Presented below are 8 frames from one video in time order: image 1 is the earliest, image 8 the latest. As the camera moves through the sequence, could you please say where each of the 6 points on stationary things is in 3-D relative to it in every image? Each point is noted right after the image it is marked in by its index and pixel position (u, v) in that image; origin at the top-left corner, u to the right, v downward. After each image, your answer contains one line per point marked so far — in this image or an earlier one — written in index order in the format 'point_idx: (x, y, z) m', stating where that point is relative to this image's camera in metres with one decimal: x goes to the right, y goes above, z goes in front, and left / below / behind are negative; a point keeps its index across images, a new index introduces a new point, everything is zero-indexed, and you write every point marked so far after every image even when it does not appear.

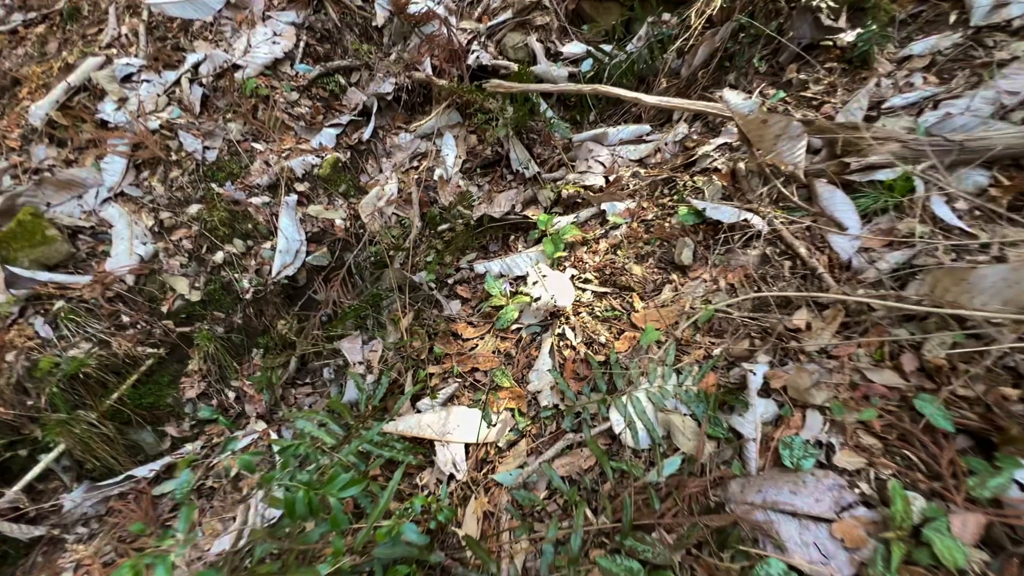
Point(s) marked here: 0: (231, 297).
0: (-2.3, -0.1, +3.6) m
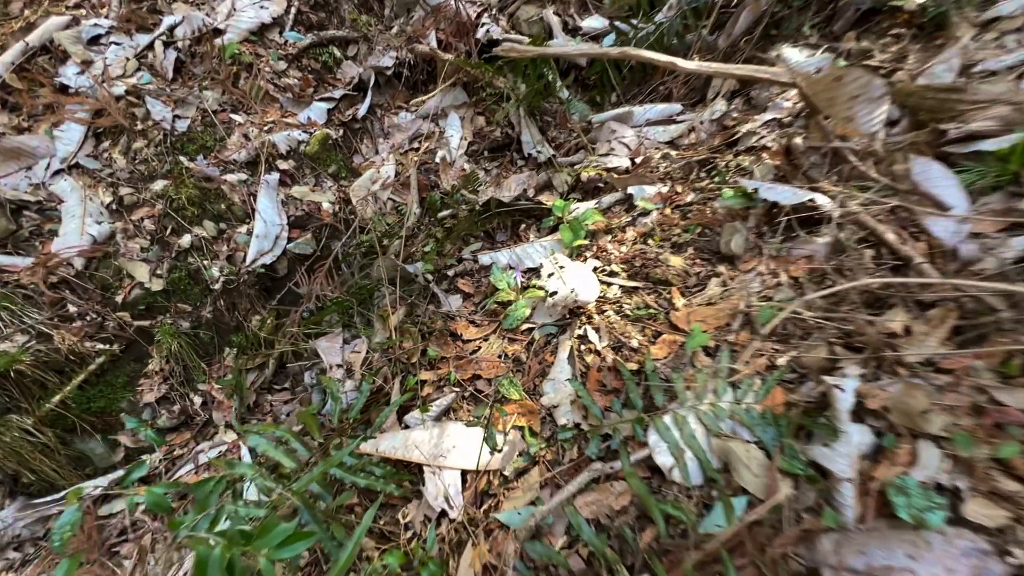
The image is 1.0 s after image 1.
0: (-2.2, 0.0, +3.1) m
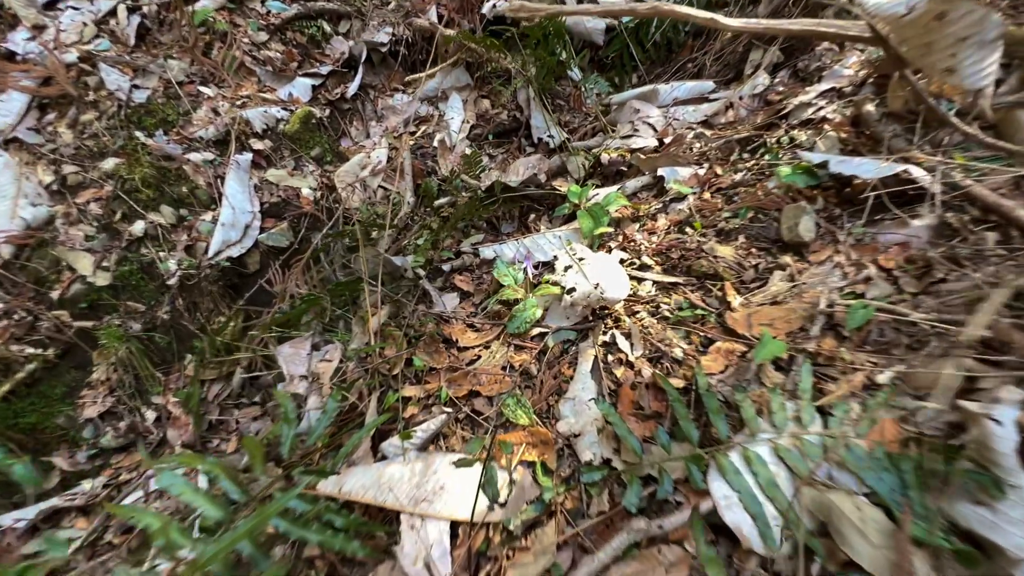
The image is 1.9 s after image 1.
0: (-2.2, 0.0, +2.6) m
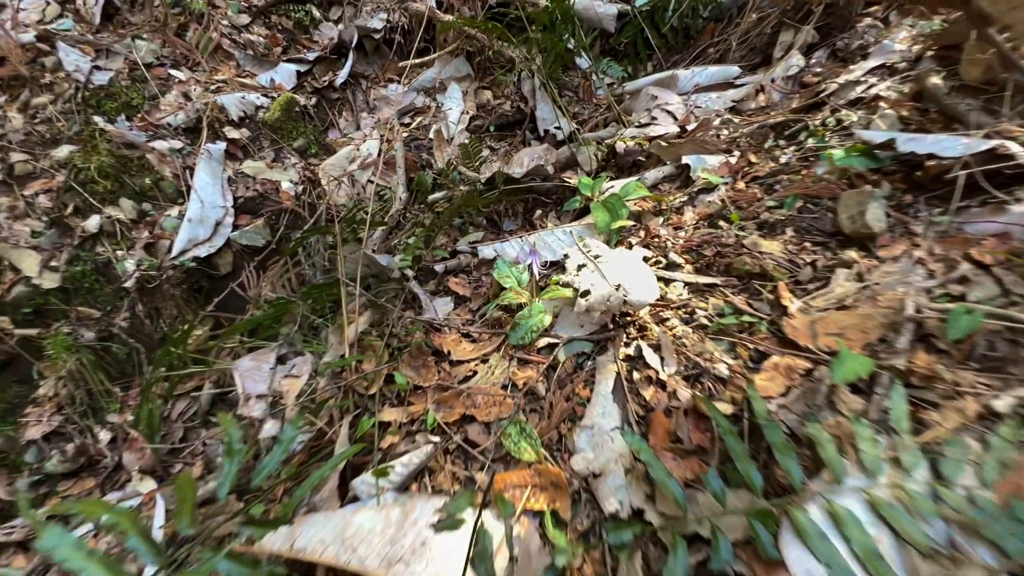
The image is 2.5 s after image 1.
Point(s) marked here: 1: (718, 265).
0: (-2.1, 0.0, +2.3) m
1: (+0.8, +0.1, +1.7) m
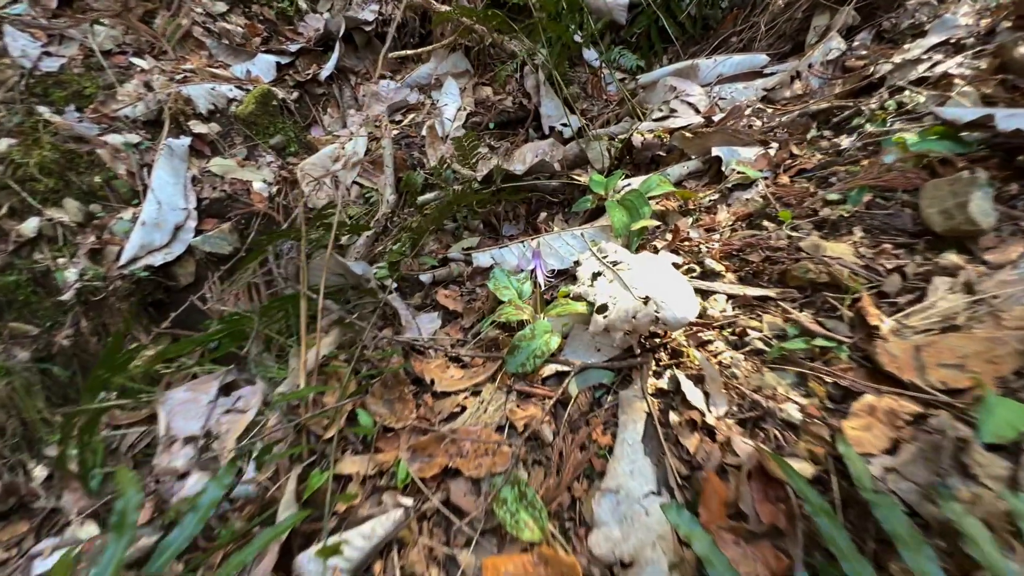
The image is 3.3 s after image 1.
0: (-2.1, 0.0, +2.0) m
1: (+0.8, 0.0, +1.3) m
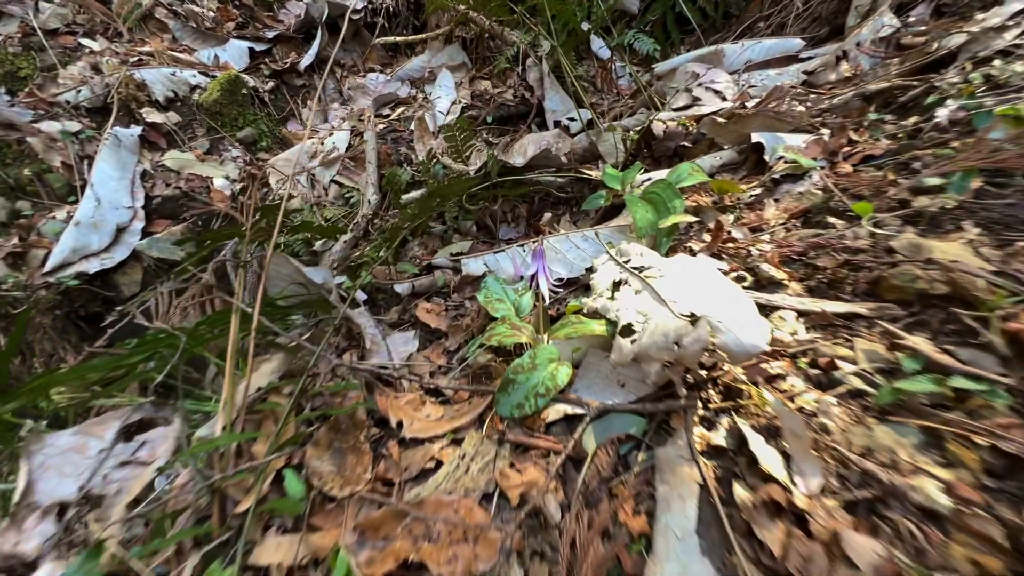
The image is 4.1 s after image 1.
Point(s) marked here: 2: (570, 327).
0: (-2.1, -0.1, +1.7) m
1: (+0.8, 0.0, +1.0) m
2: (+0.1, -0.1, +1.0) m
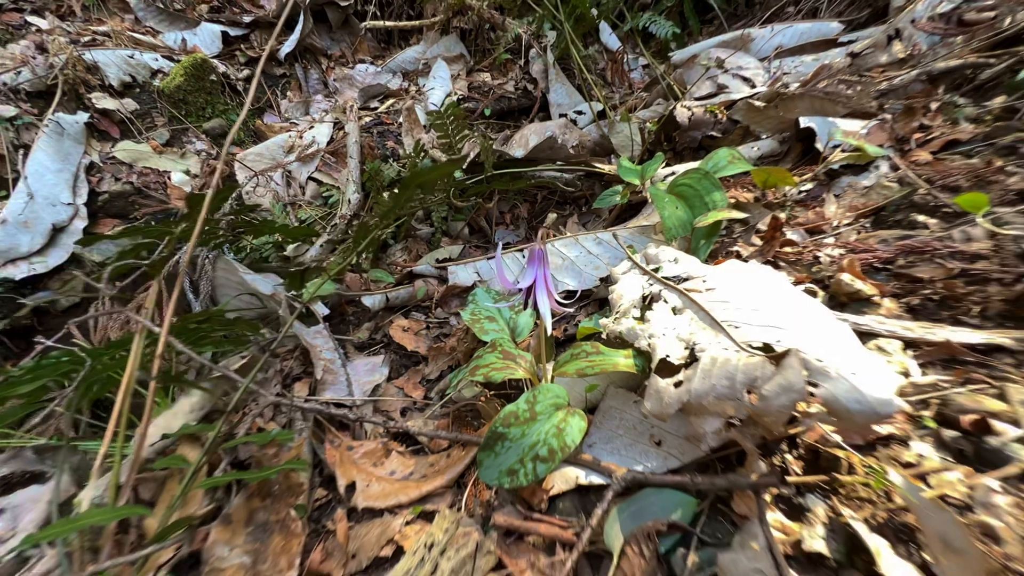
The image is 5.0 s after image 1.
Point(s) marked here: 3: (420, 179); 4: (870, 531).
0: (-2.2, -0.1, +1.4) m
1: (+0.7, 0.0, +0.7) m
2: (+0.1, -0.1, +0.7) m
3: (-0.3, +0.3, +1.4) m
4: (+0.4, -0.3, +0.5) m
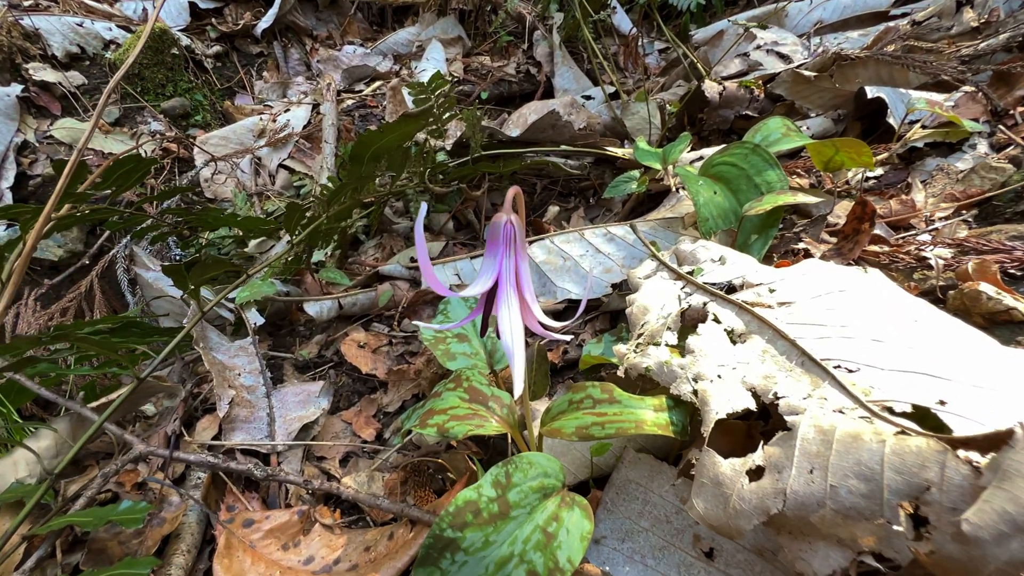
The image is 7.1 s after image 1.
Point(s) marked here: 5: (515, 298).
0: (-2.2, -0.1, +1.2) m
1: (+0.7, 0.0, +0.4) m
2: (+0.1, -0.1, +0.5) m
3: (-0.3, +0.3, +1.1) m
4: (+0.4, -0.3, +0.2) m
5: (0.0, 0.0, +0.6) m
